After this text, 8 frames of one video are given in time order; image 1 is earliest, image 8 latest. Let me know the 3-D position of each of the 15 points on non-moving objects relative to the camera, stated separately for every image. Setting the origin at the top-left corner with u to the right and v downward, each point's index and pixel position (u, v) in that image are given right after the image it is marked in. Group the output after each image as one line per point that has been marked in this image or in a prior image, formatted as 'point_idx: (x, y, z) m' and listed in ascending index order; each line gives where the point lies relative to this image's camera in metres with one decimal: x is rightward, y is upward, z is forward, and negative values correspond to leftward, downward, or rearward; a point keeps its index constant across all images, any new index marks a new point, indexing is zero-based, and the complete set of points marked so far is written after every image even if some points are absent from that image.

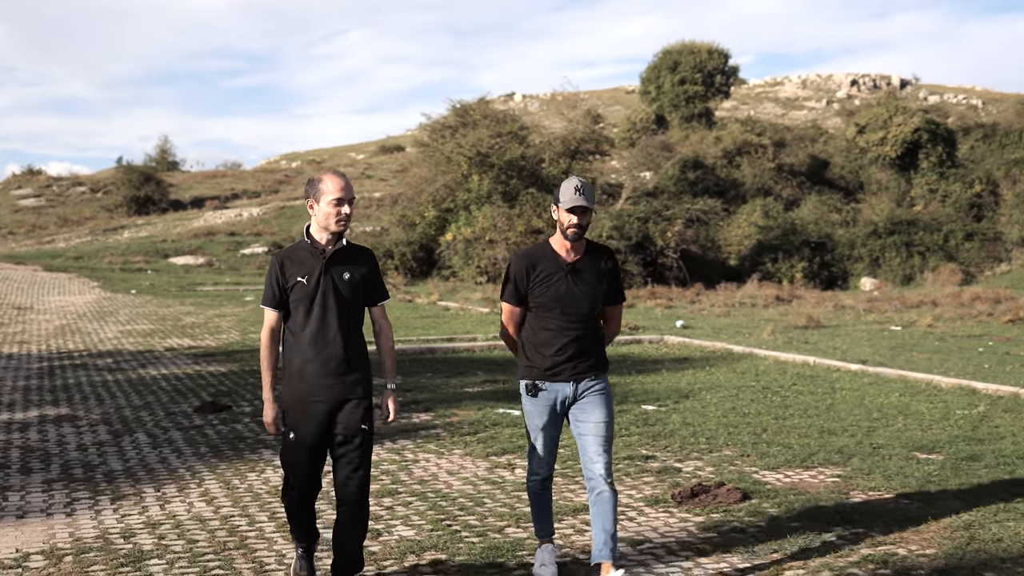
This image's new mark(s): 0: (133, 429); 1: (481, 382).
0: (-3.8, -1.4, +10.3) m
1: (-0.4, -1.2, +12.5) m
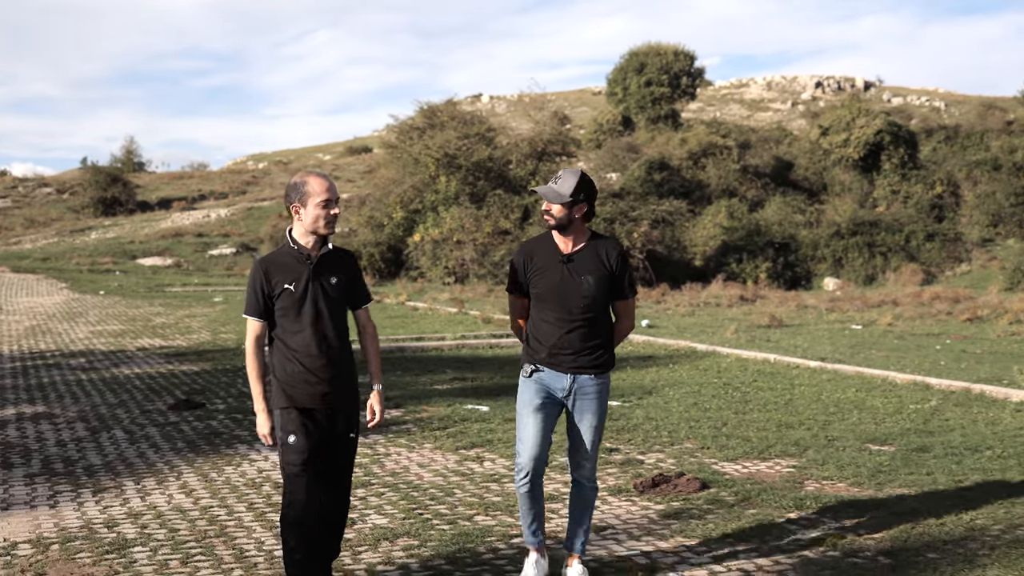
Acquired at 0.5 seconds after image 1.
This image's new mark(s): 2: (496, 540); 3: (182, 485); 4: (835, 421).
0: (-4.1, -1.4, +10.4) m
1: (-0.8, -1.1, +12.8) m
2: (-0.1, -1.5, +6.2) m
3: (-2.6, -1.5, +7.9) m
4: (+3.2, -1.3, +9.8) m
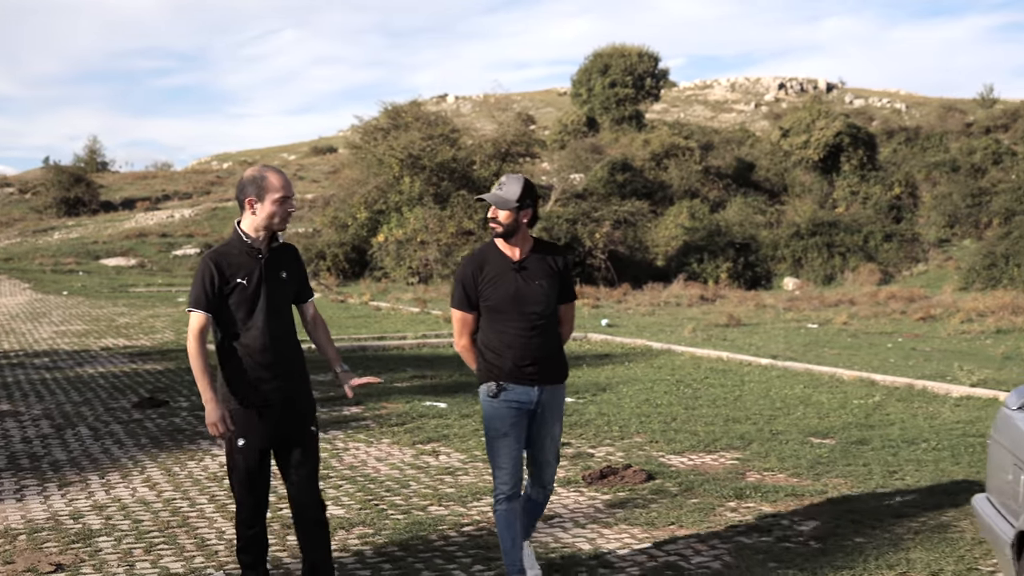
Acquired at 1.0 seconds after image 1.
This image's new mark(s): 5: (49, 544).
0: (-4.5, -1.4, +10.6) m
1: (-1.3, -1.2, +13.1) m
2: (-0.4, -1.5, +6.5) m
3: (-2.9, -1.5, +8.2) m
4: (+2.7, -1.3, +10.2) m
5: (-2.9, -1.6, +6.4) m
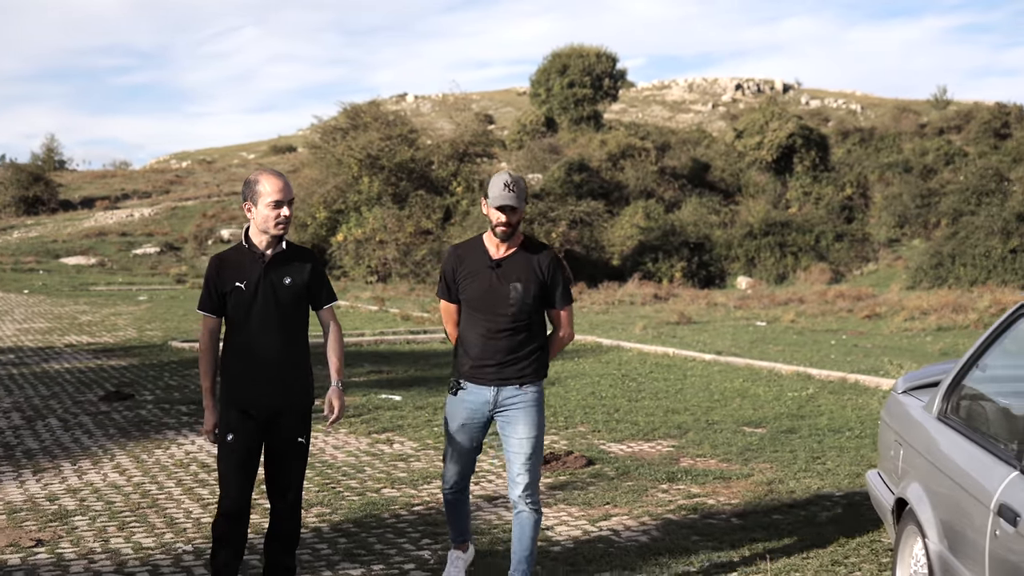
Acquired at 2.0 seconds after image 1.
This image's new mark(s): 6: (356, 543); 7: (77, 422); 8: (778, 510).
0: (-5.1, -1.4, +10.9) m
1: (-2.0, -1.1, +13.5) m
2: (-0.8, -1.5, +7.0) m
3: (-3.4, -1.5, +8.6) m
4: (+2.2, -1.3, +10.8) m
5: (-3.3, -1.6, +6.8) m
6: (-1.0, -1.6, +6.2) m
7: (-4.6, -1.4, +10.5) m
8: (+1.8, -1.5, +6.9) m
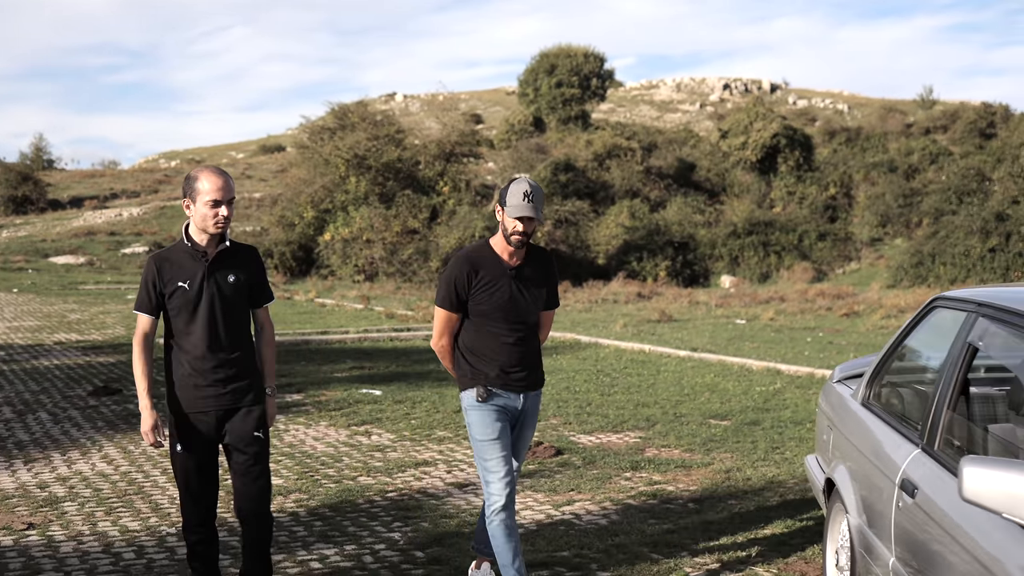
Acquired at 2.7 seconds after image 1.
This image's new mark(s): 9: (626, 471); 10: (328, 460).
0: (-5.3, -1.4, +11.2) m
1: (-2.2, -1.1, +13.9) m
2: (-1.0, -1.5, +7.3) m
3: (-3.6, -1.5, +8.9) m
4: (+1.9, -1.2, +11.2) m
5: (-3.5, -1.6, +7.2) m
6: (-1.2, -1.5, +6.5) m
7: (-4.8, -1.4, +10.9) m
8: (+1.6, -1.5, +7.3) m
9: (+0.9, -1.5, +8.1) m
10: (-1.5, -1.4, +8.4) m
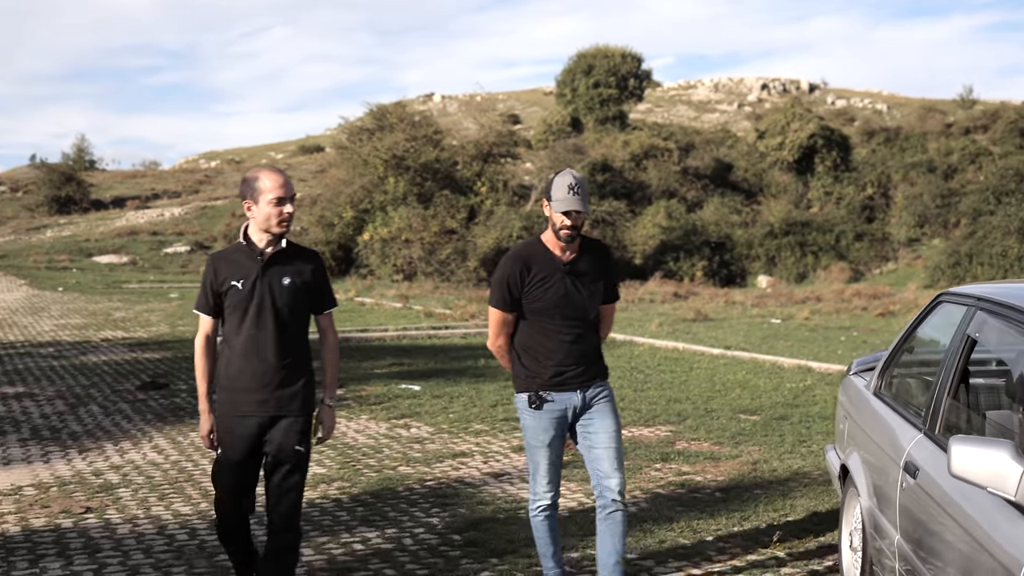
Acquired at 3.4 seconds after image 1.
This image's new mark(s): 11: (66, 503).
0: (-4.9, -1.3, +11.7) m
1: (-1.7, -1.1, +14.2) m
2: (-0.7, -1.5, +7.6) m
3: (-3.3, -1.4, +9.3) m
4: (+2.3, -1.2, +11.4) m
5: (-3.3, -1.5, +7.6) m
6: (-1.0, -1.5, +6.9) m
7: (-4.4, -1.3, +11.3) m
8: (+1.9, -1.5, +7.5) m
9: (+1.2, -1.4, +8.3) m
10: (-1.2, -1.4, +8.8) m
11: (-3.2, -1.6, +7.3) m
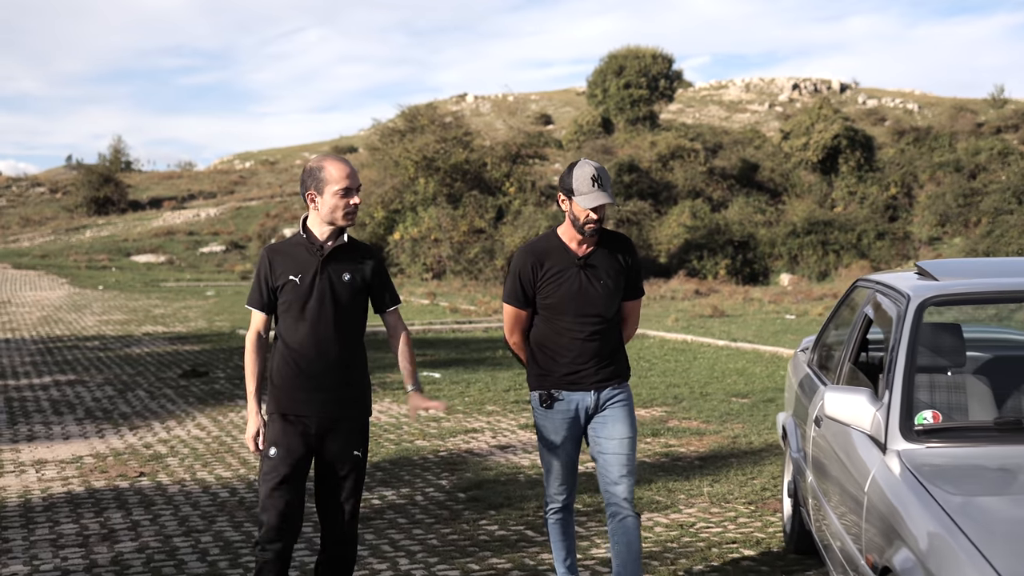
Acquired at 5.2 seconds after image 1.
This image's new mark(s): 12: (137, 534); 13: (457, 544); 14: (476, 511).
0: (-4.8, -1.2, +12.8) m
1: (-1.5, -1.0, +15.2) m
2: (-0.7, -1.4, +8.6) m
3: (-3.2, -1.4, +10.3) m
4: (+2.5, -1.2, +12.3) m
5: (-3.2, -1.5, +8.6) m
6: (-1.0, -1.5, +7.8) m
7: (-4.3, -1.3, +12.4) m
8: (+1.9, -1.4, +8.4) m
9: (+1.2, -1.4, +9.2) m
10: (-1.2, -1.3, +9.7) m
11: (-3.2, -1.5, +8.4) m
12: (-2.4, -1.6, +6.5) m
13: (-0.3, -1.5, +6.1) m
14: (-0.2, -1.5, +6.8) m
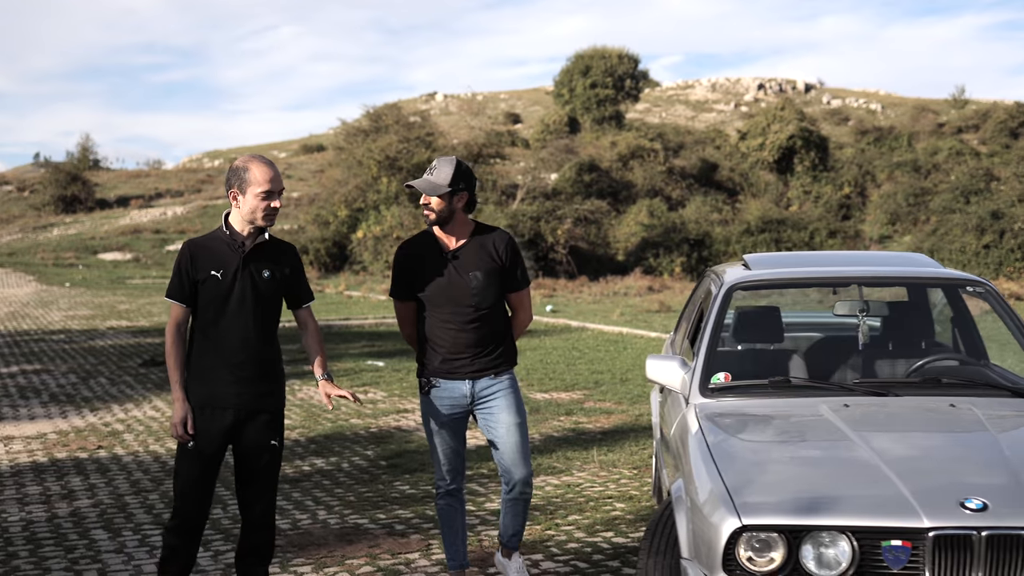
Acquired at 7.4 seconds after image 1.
0: (-5.6, -1.2, +13.6) m
1: (-2.4, -0.9, +16.1) m
2: (-1.4, -1.3, +9.5) m
3: (-4.0, -1.3, +11.2) m
4: (+1.7, -1.1, +13.3) m
5: (-3.9, -1.4, +9.5) m
6: (-1.7, -1.4, +8.8) m
7: (-5.1, -1.2, +13.2) m
8: (+1.2, -1.3, +9.4) m
9: (+0.5, -1.3, +10.2) m
10: (-1.9, -1.3, +10.7) m
11: (-3.9, -1.4, +9.2) m
12: (-3.1, -1.5, +7.4) m
13: (-1.0, -1.5, +7.0) m
14: (-0.9, -1.4, +7.7) m
